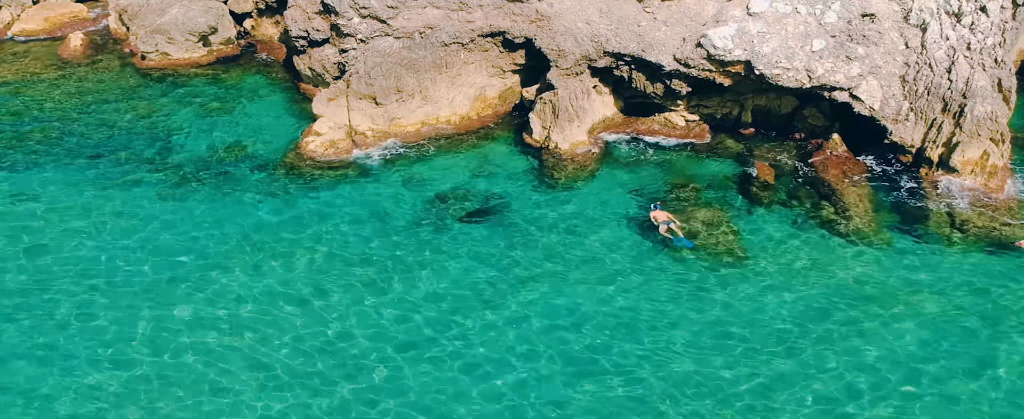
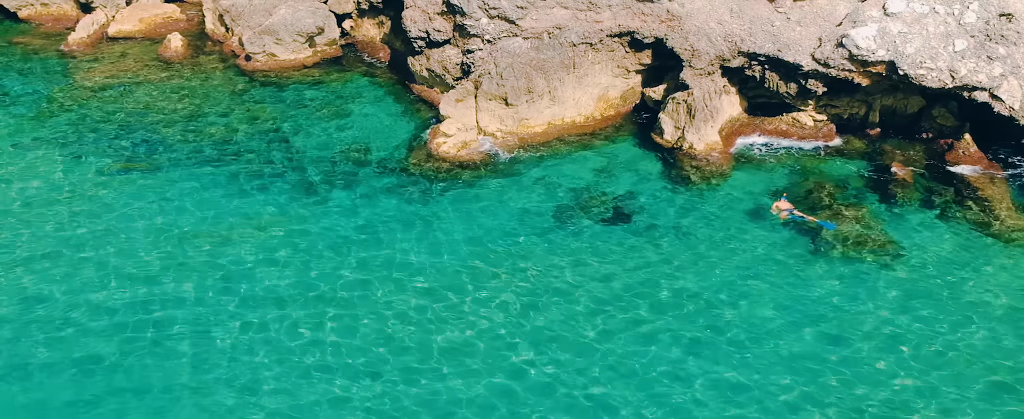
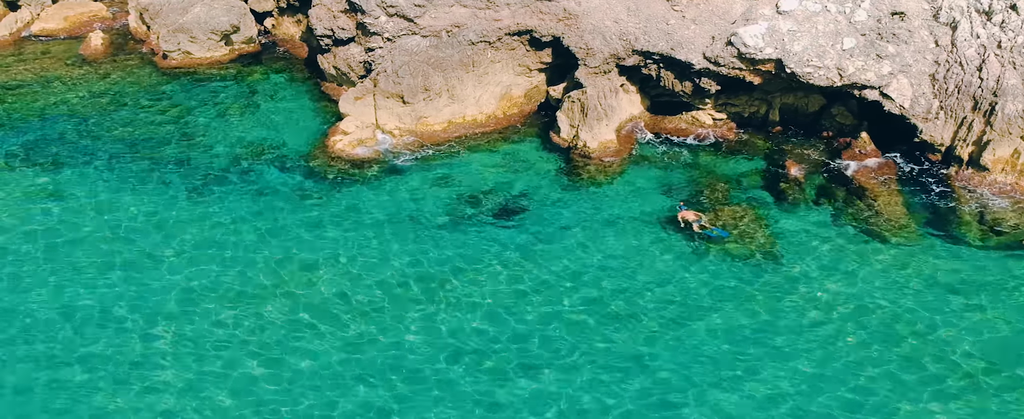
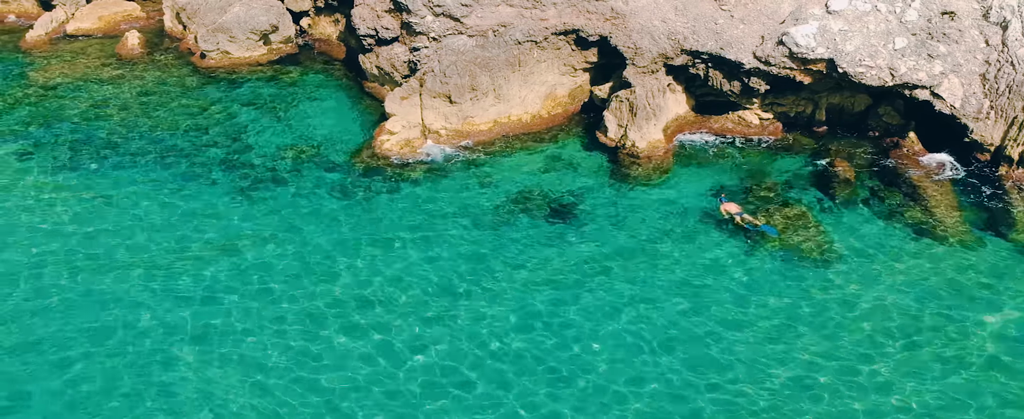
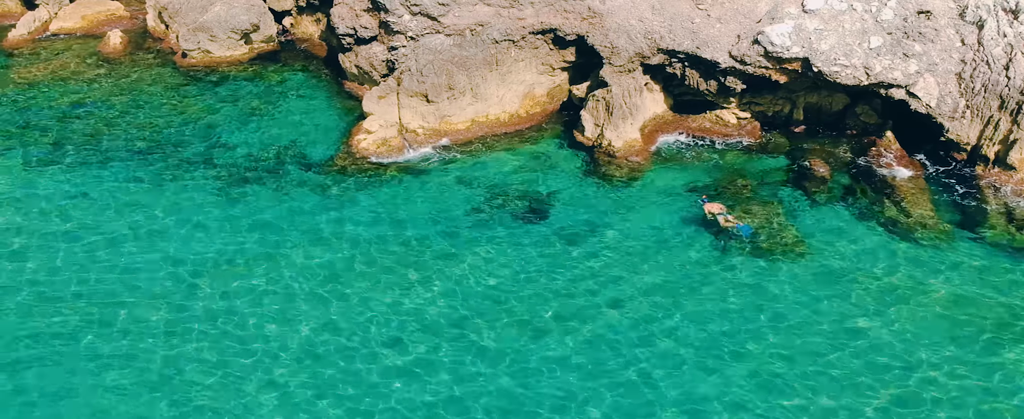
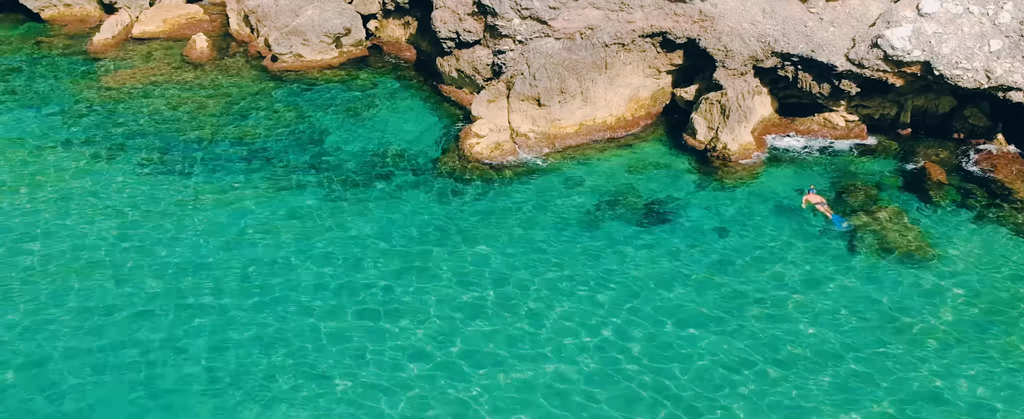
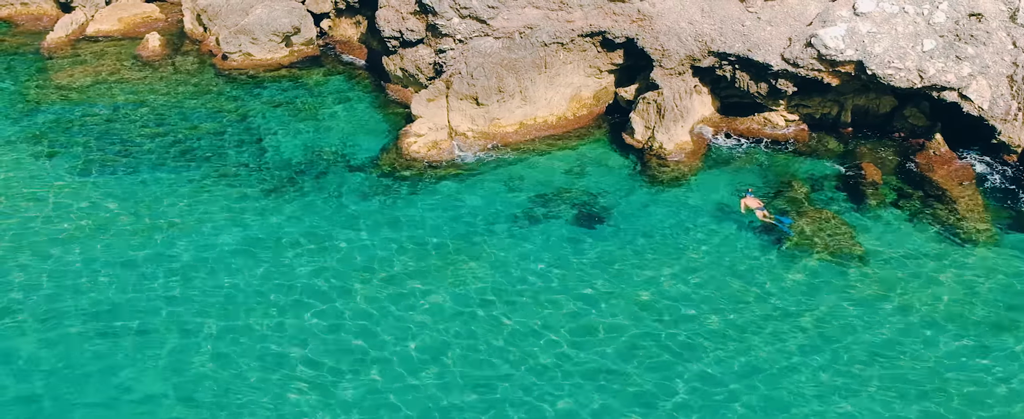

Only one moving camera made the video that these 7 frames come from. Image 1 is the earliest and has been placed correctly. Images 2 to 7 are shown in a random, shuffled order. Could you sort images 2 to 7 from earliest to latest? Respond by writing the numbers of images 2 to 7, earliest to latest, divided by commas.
3, 5, 4, 7, 2, 6
